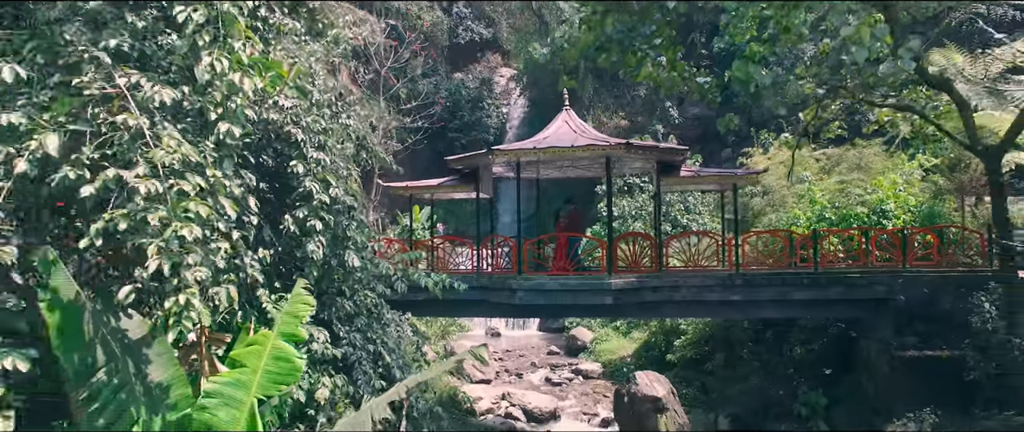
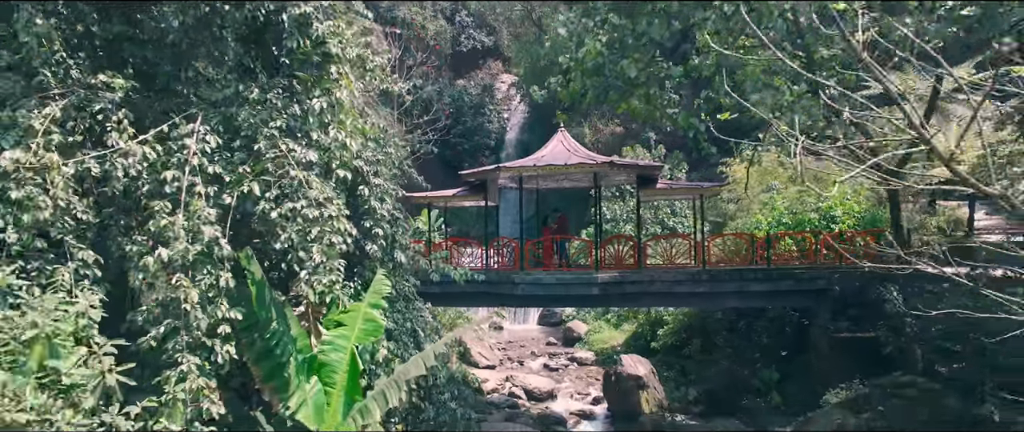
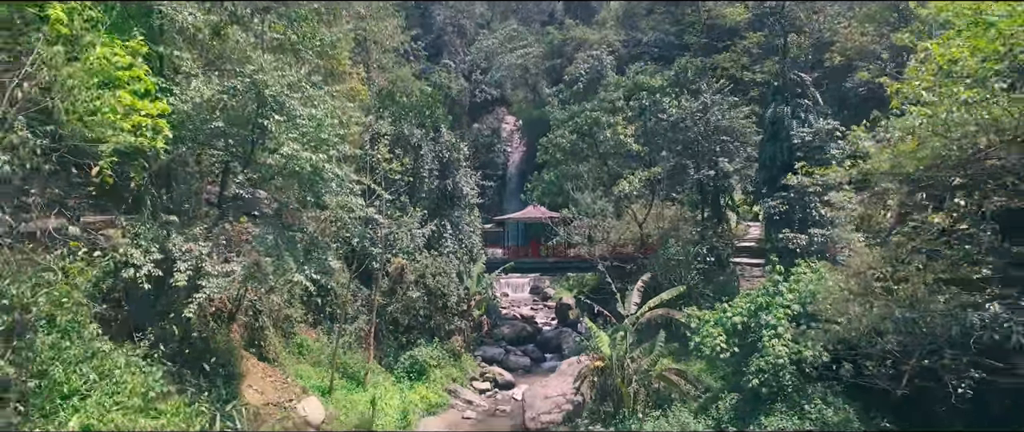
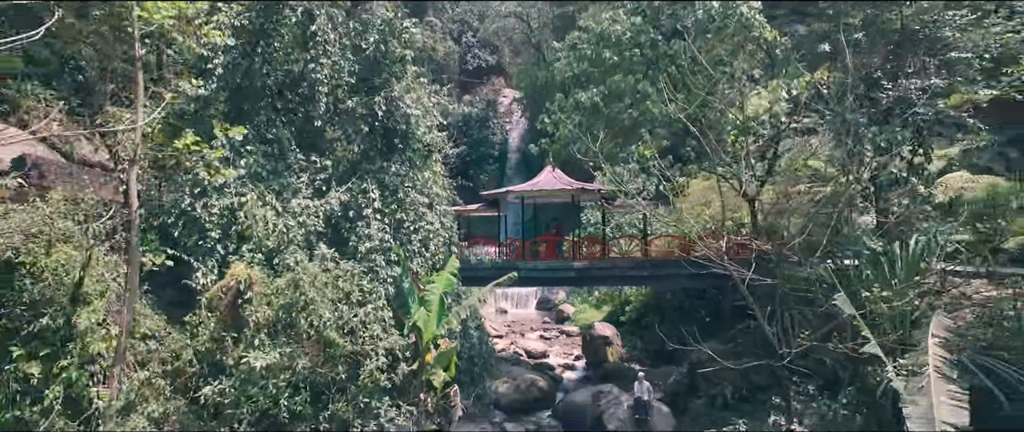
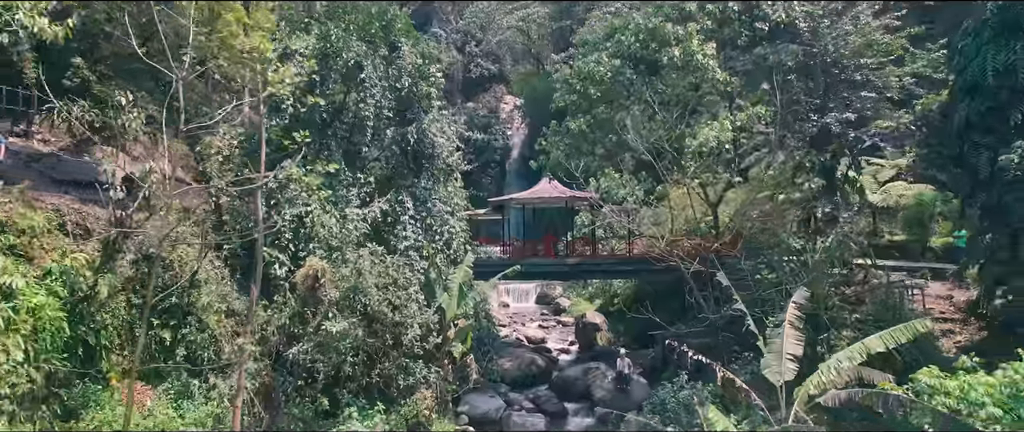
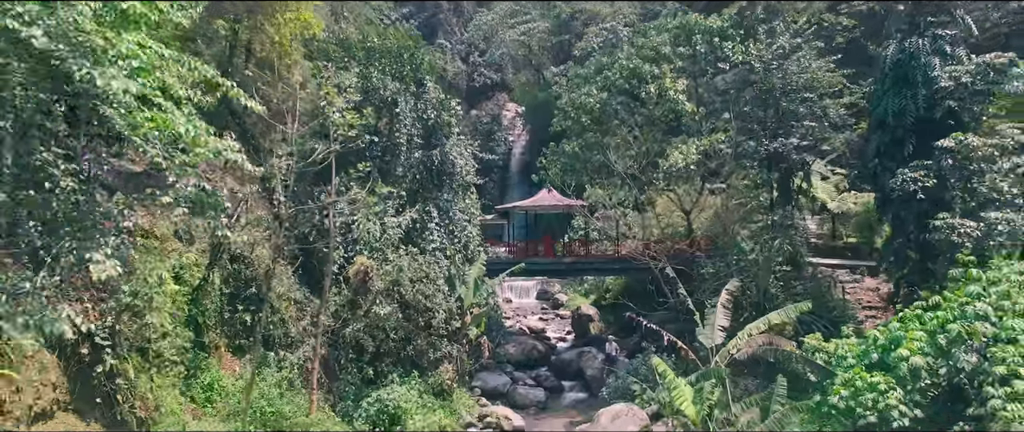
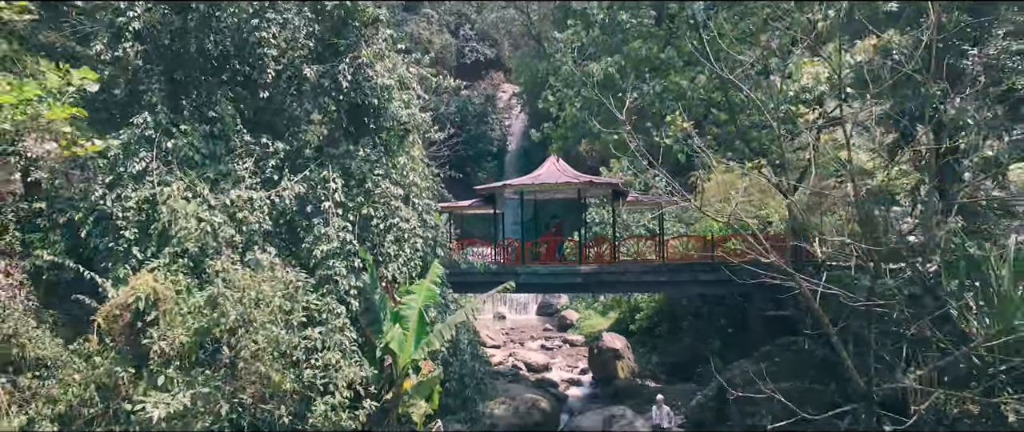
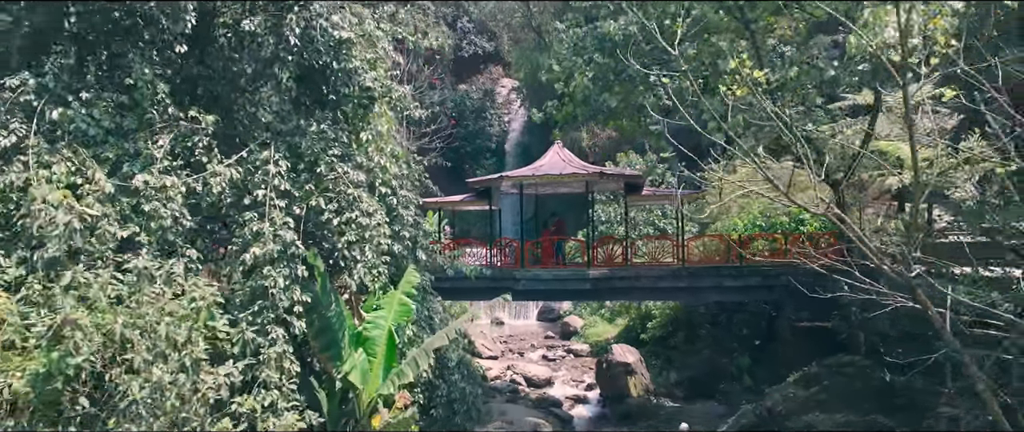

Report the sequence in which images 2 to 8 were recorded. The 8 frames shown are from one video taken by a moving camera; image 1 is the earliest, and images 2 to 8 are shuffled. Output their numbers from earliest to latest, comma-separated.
2, 8, 7, 4, 5, 6, 3
